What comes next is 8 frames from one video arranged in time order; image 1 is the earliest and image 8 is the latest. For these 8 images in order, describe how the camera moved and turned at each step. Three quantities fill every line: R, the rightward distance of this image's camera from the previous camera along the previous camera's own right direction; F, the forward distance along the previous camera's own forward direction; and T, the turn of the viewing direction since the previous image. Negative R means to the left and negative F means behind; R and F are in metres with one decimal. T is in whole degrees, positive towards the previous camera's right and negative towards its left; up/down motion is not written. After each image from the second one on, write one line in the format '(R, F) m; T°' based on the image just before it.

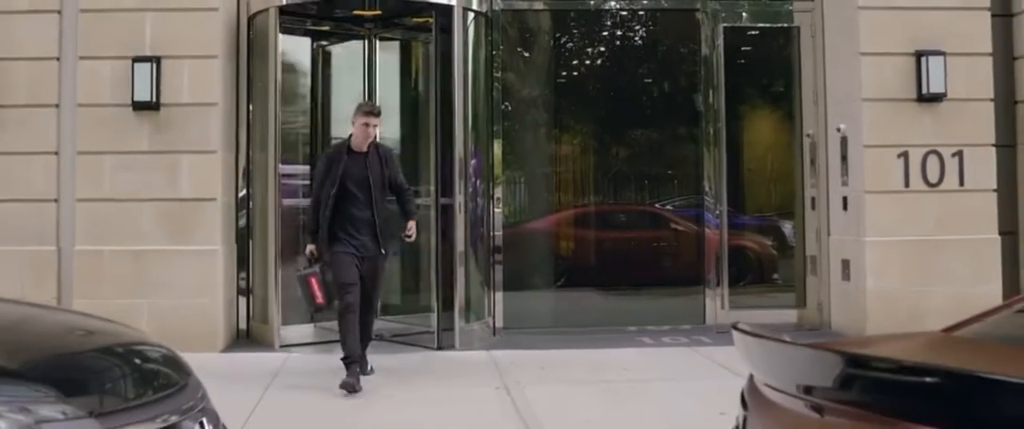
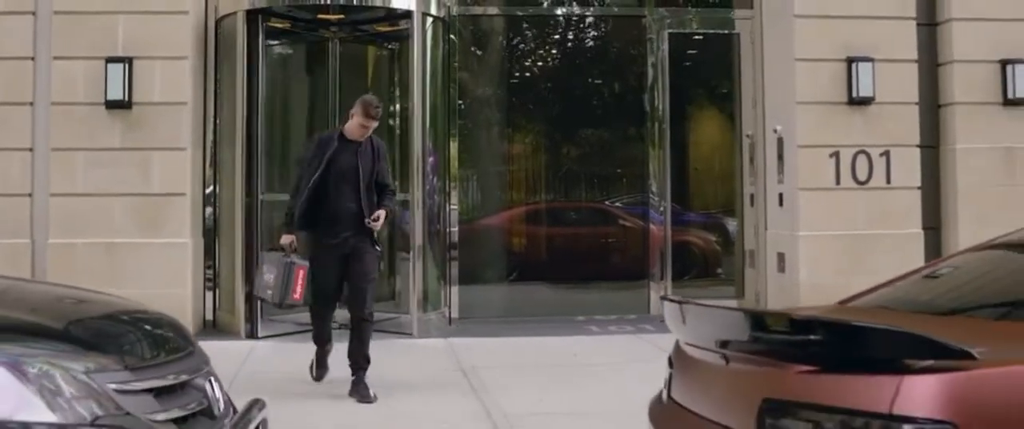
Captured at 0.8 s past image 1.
(0.0, -0.5) m; +2°
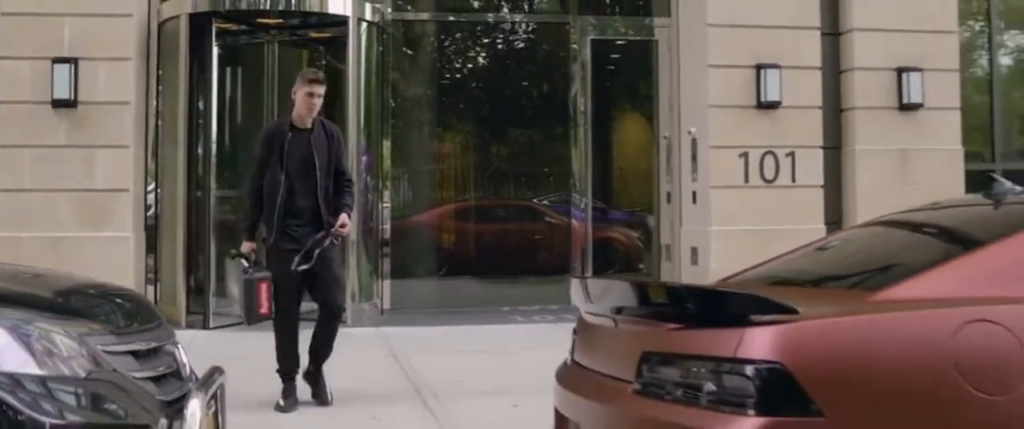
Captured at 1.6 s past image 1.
(0.0, -0.5) m; +3°
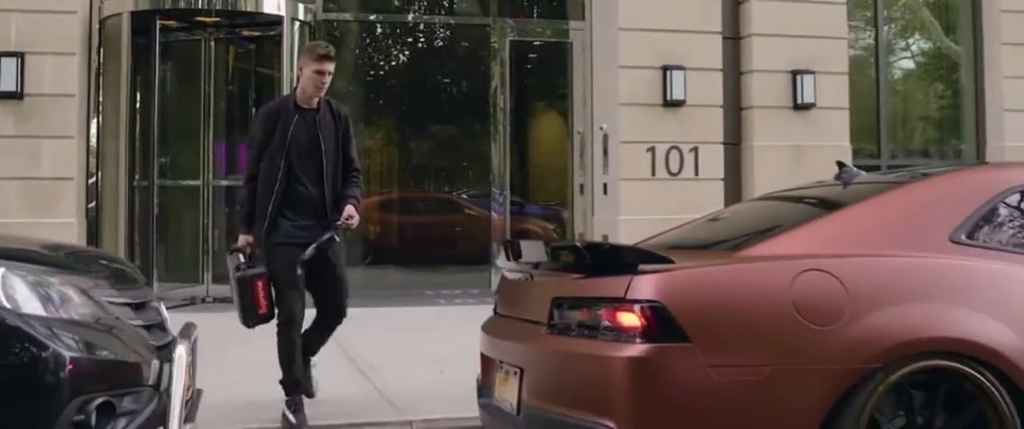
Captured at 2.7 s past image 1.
(-0.1, -0.7) m; +4°
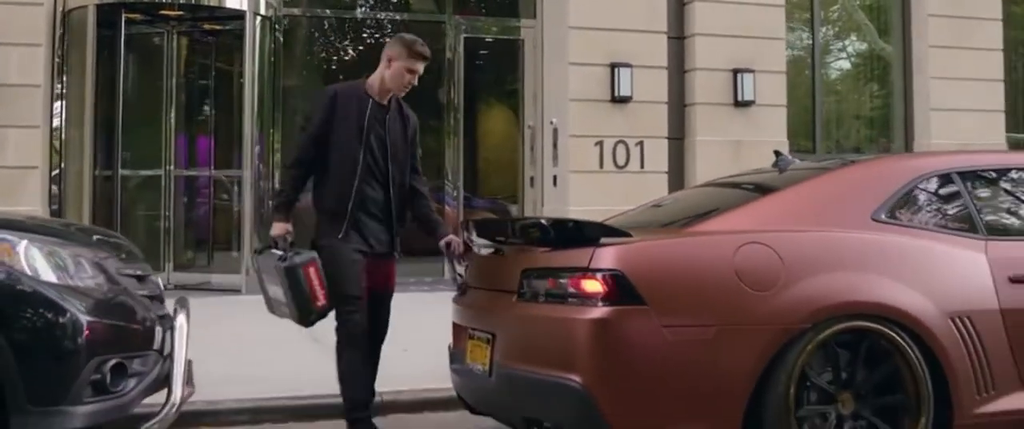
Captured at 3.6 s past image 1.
(-0.1, -0.4) m; +3°
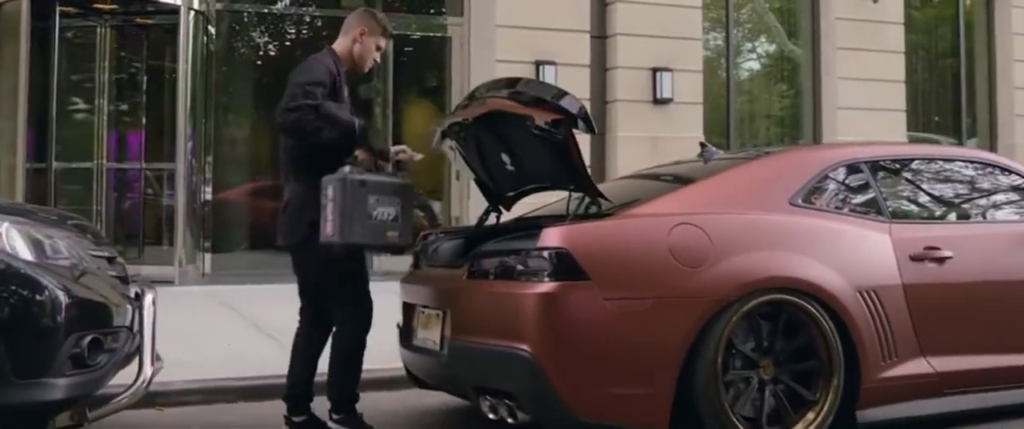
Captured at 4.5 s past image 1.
(-0.1, -0.3) m; +4°
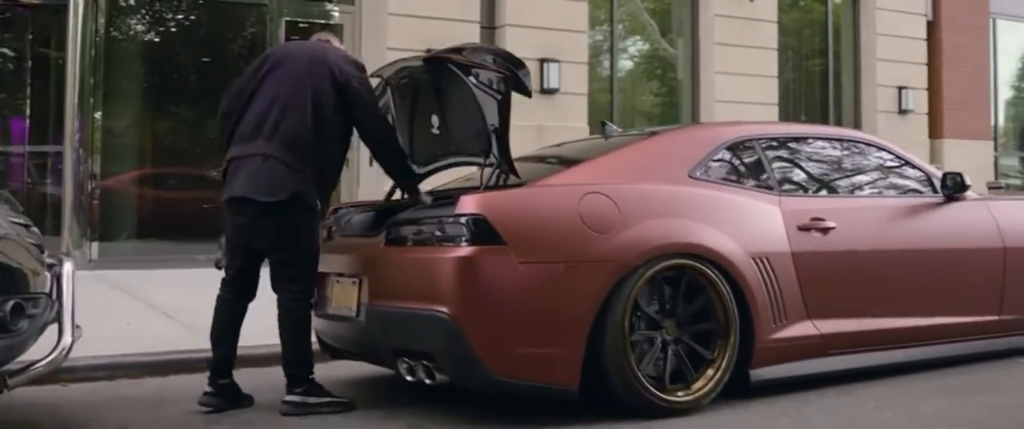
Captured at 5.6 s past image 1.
(-0.2, -0.2) m; +6°
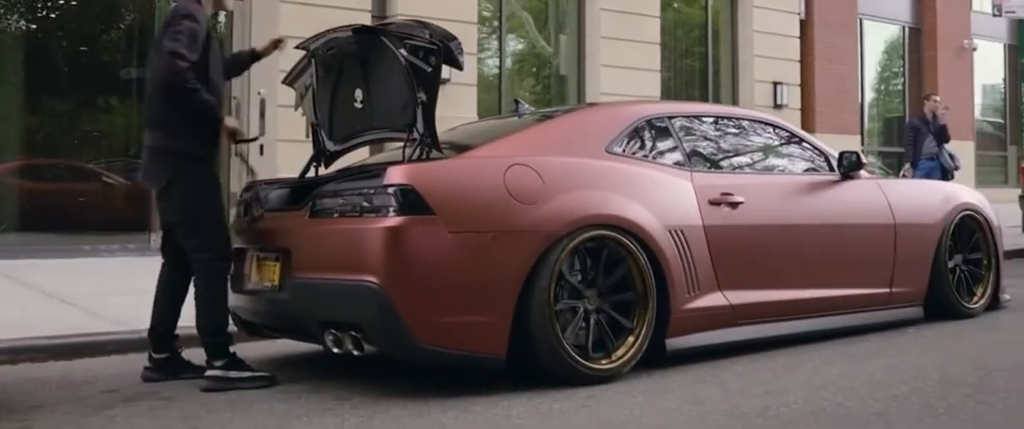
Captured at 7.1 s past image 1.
(-0.2, -0.1) m; +6°
